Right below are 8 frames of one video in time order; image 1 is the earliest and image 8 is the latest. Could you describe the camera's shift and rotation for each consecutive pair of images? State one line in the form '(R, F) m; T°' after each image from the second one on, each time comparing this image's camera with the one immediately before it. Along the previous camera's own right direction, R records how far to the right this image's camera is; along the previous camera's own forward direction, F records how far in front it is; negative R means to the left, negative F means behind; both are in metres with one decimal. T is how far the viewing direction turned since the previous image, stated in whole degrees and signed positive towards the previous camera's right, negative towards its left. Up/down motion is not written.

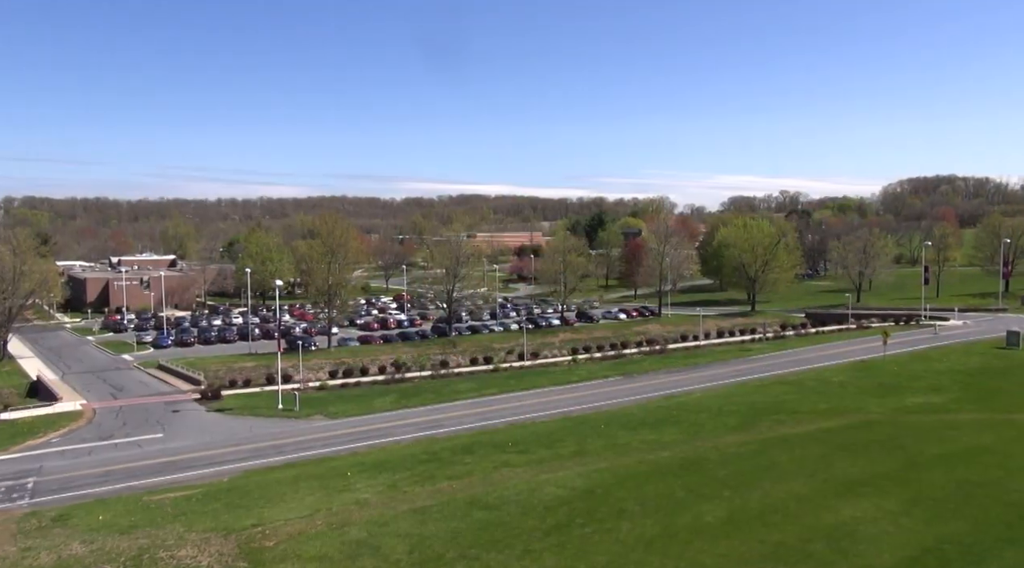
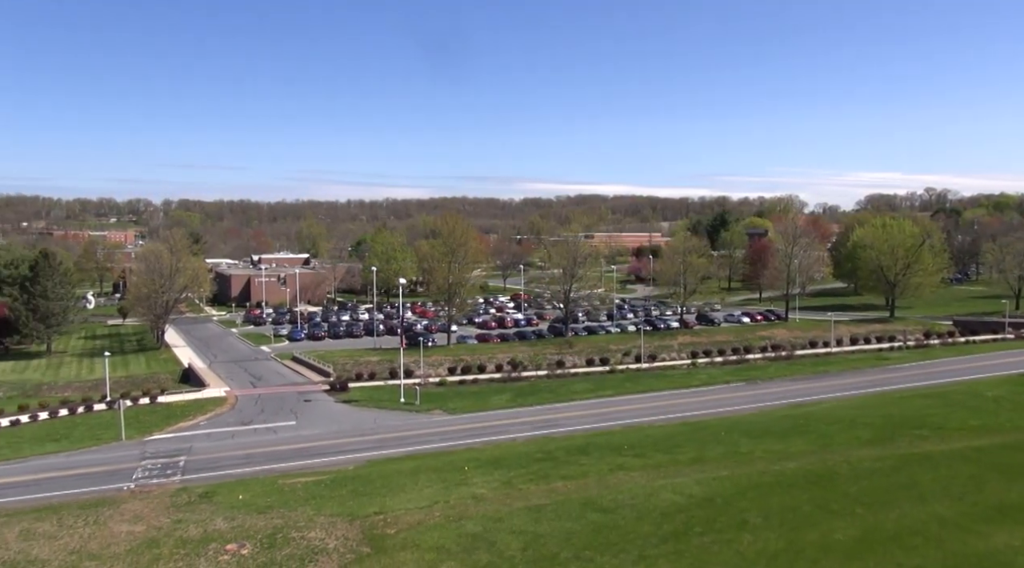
(+0.1, -1.2) m; -8°
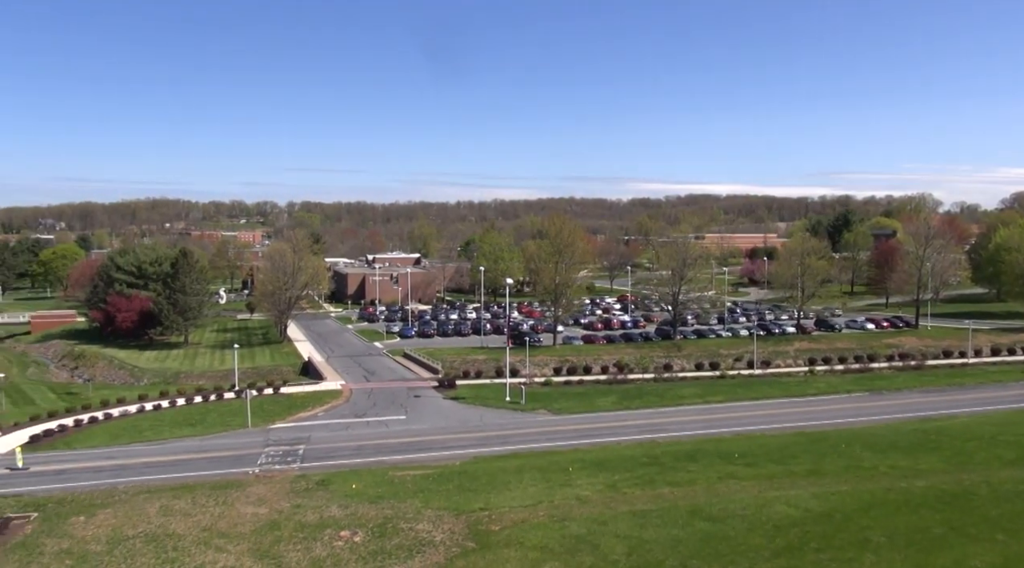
(0.0, -0.7) m; -7°
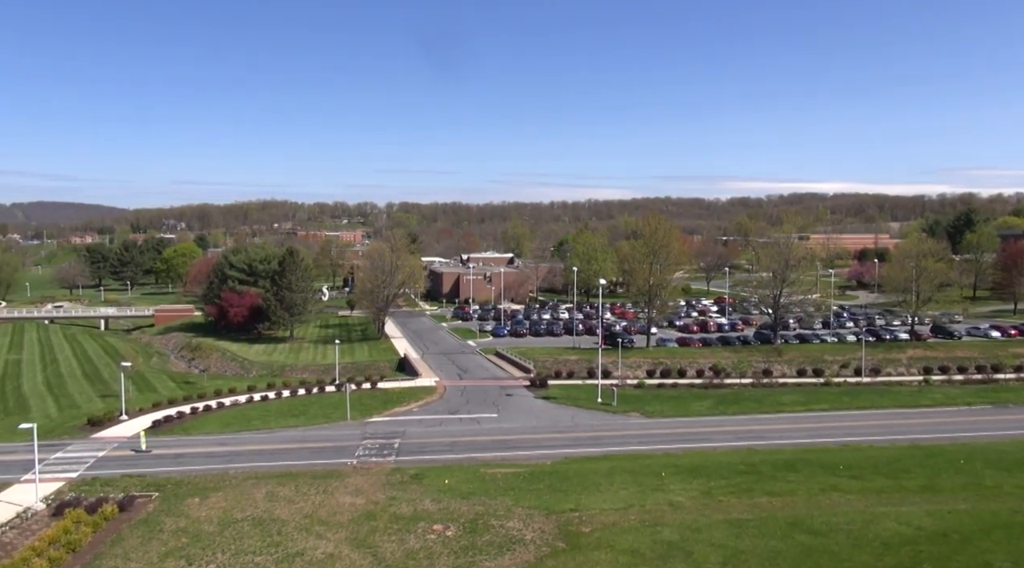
(0.0, -0.4) m; -6°
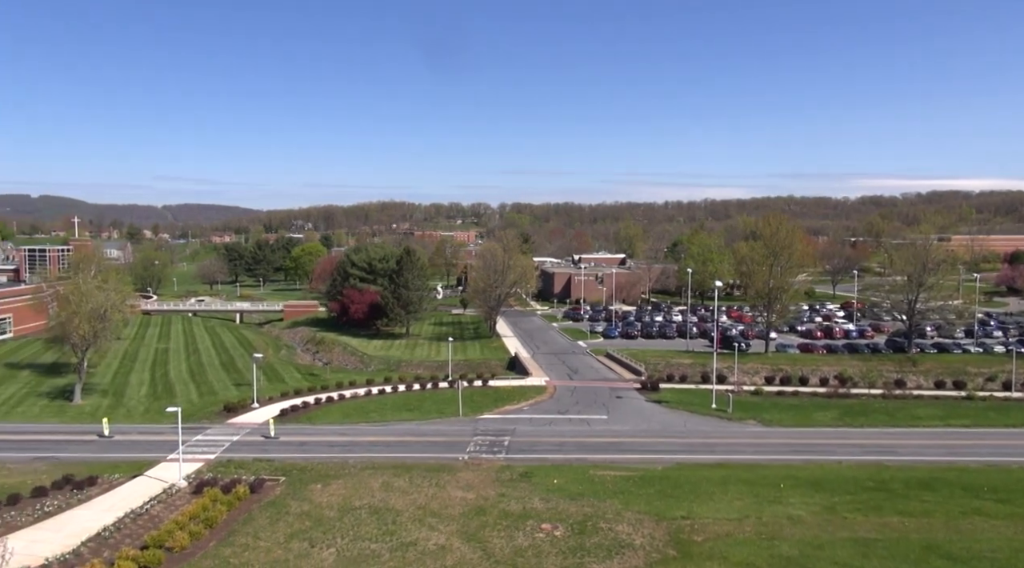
(0.0, -0.1) m; -7°
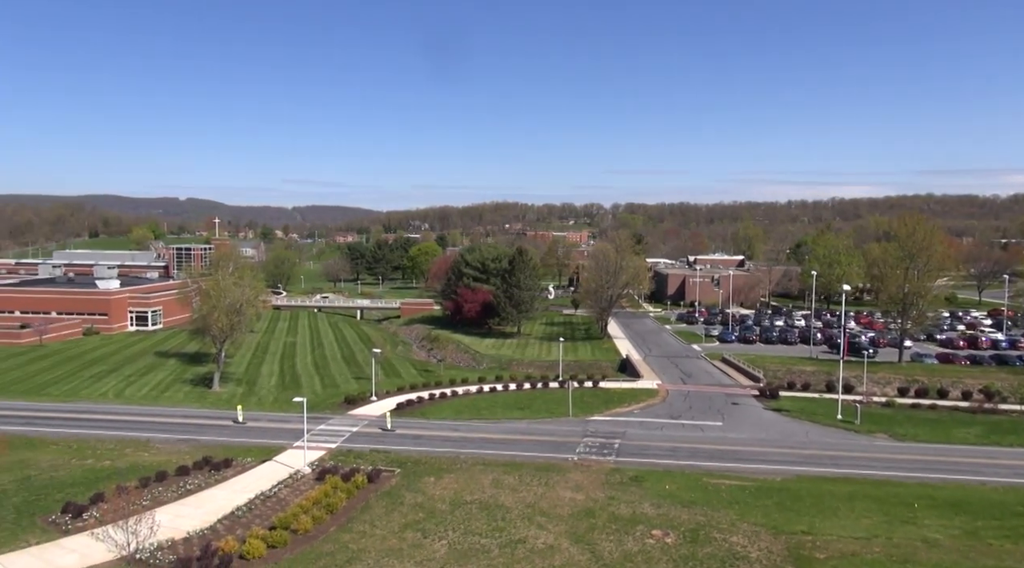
(-0.1, +0.6) m; -7°
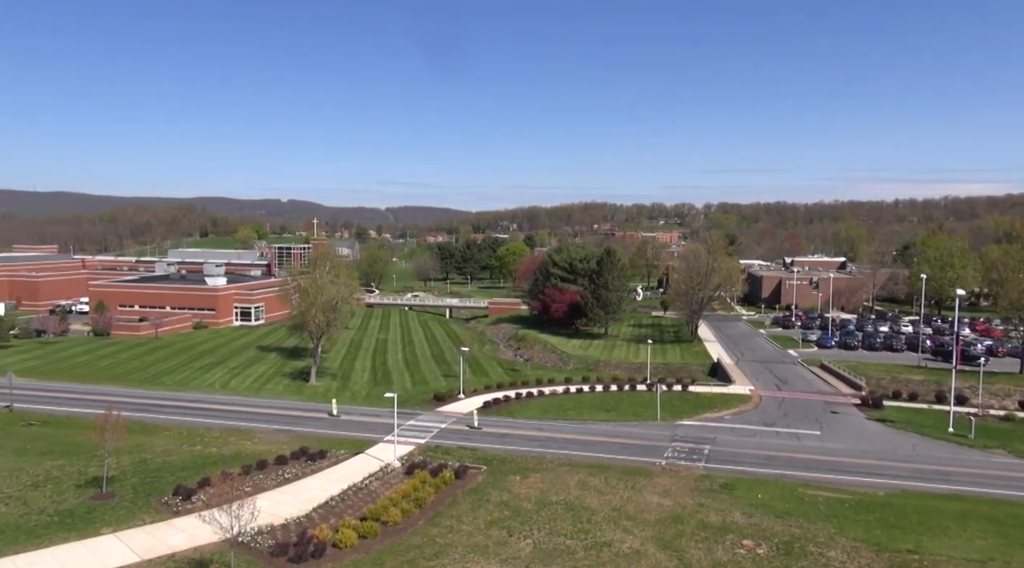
(-0.1, +0.6) m; -6°
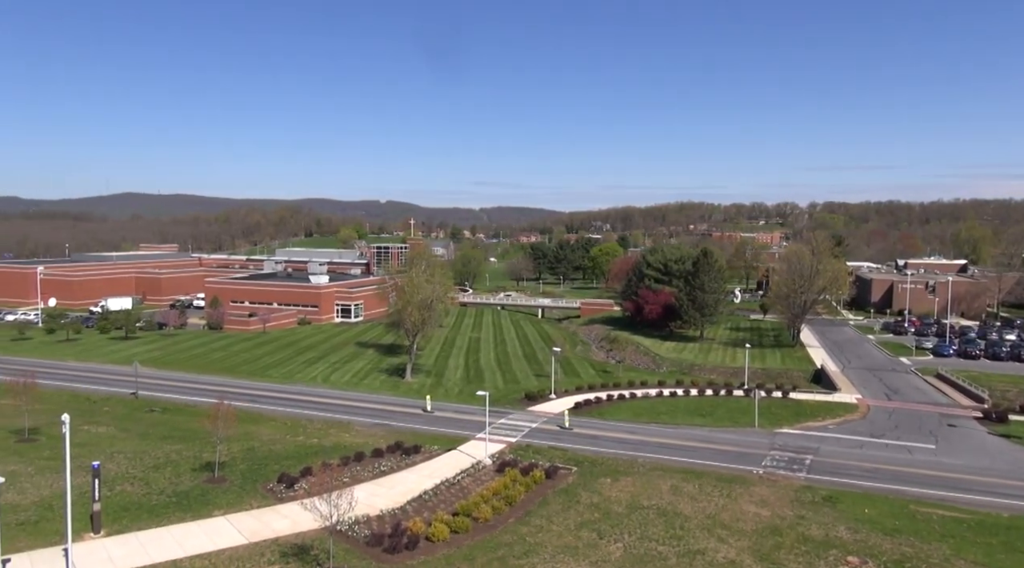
(-0.1, +0.9) m; -6°
